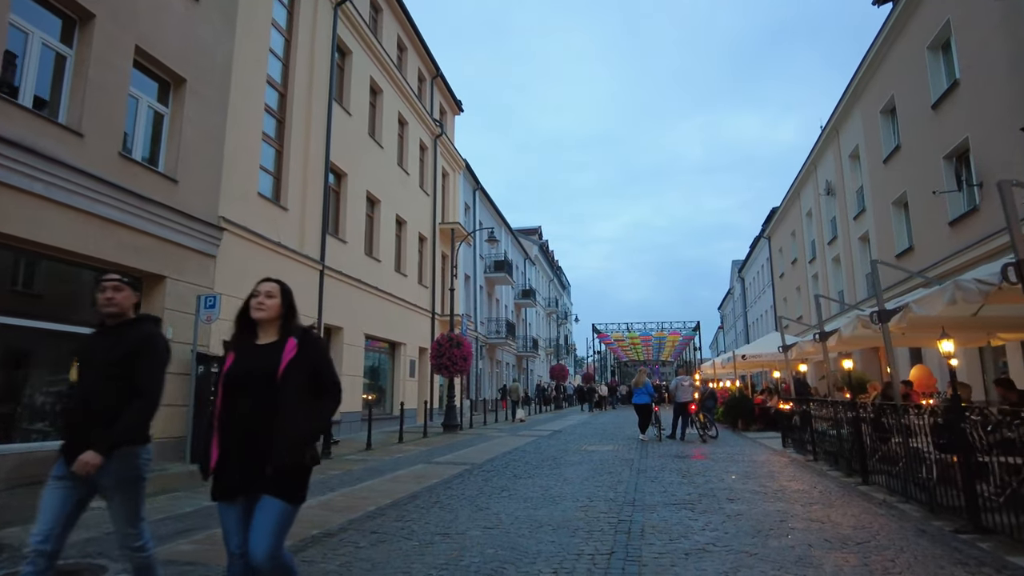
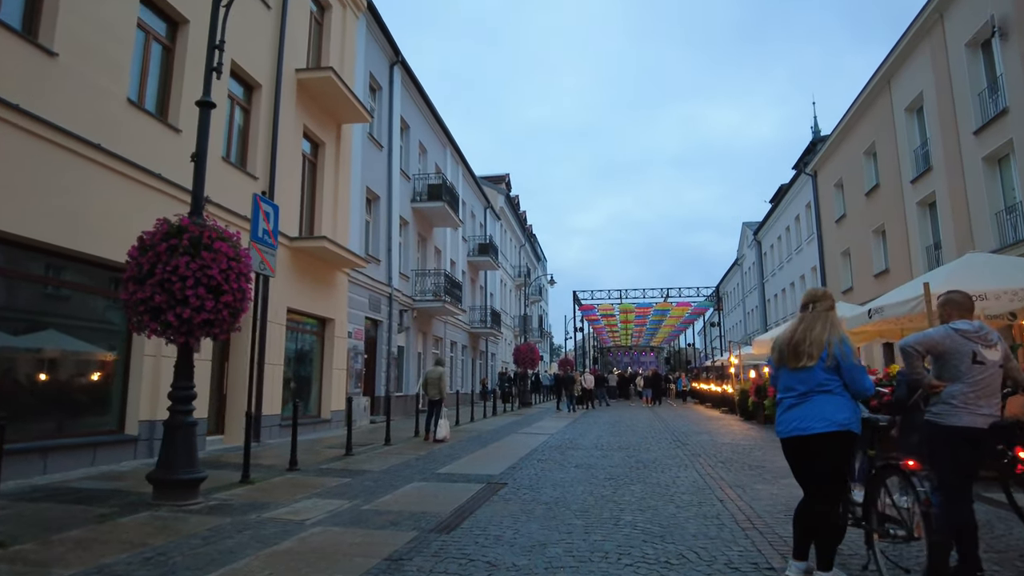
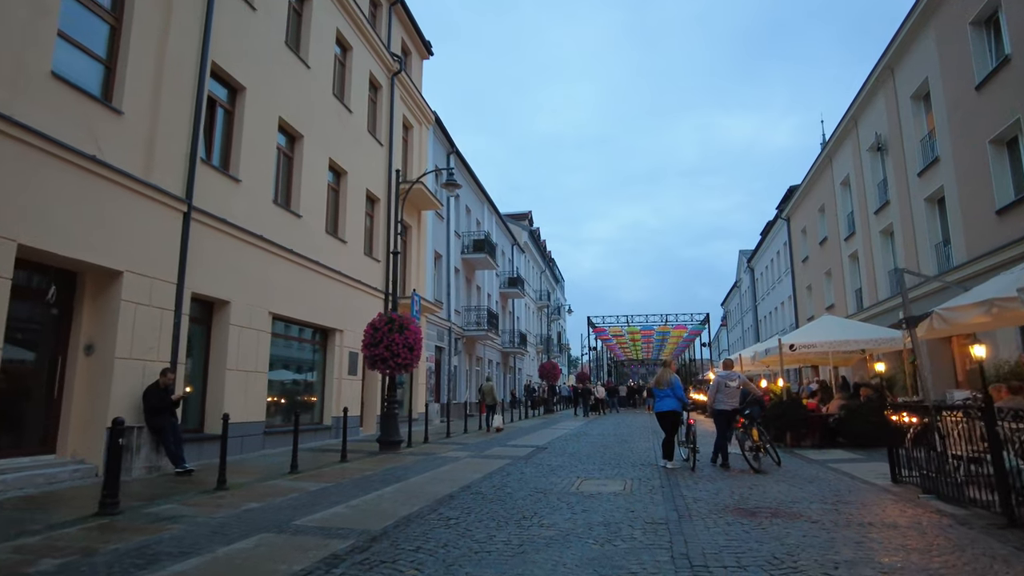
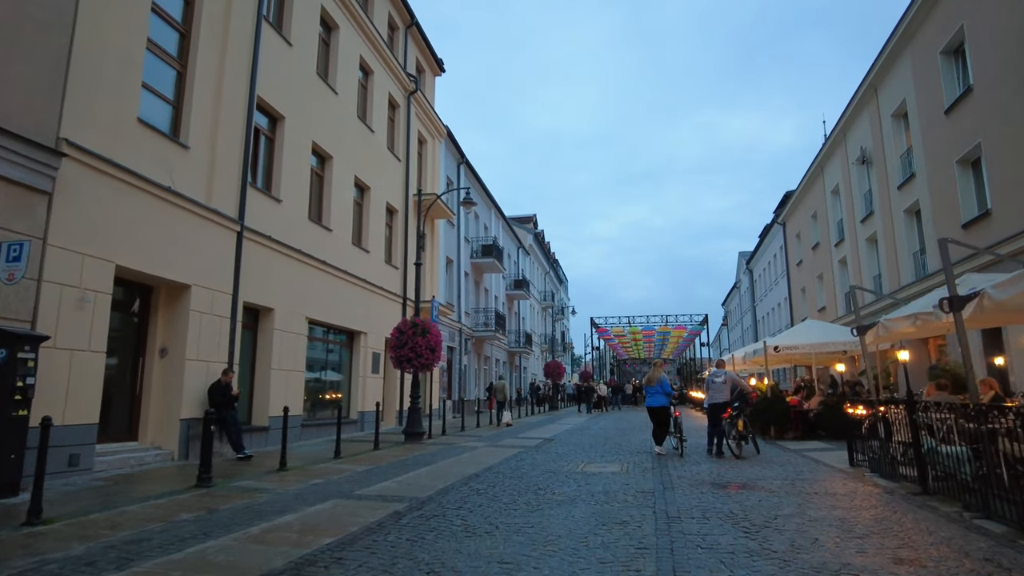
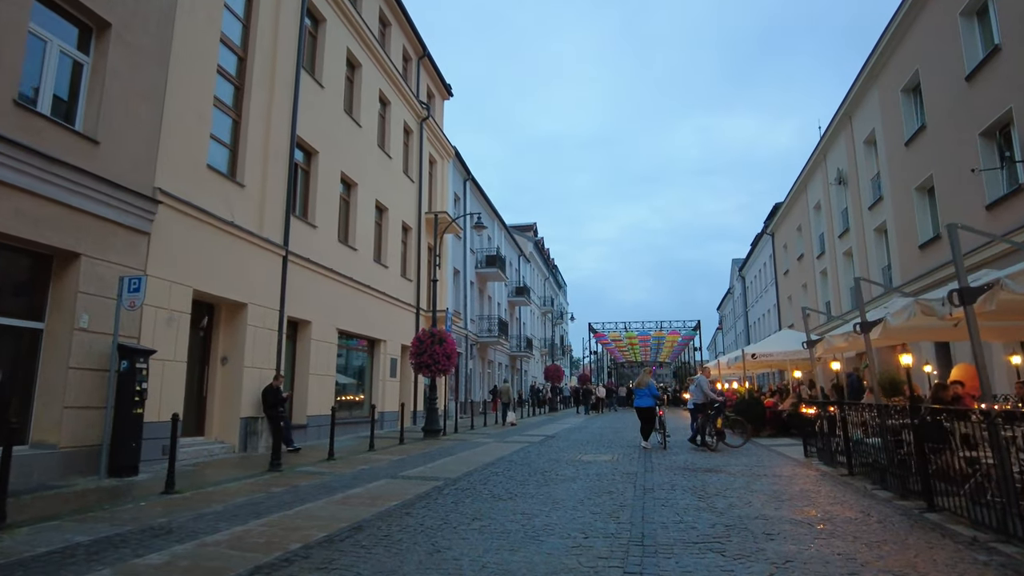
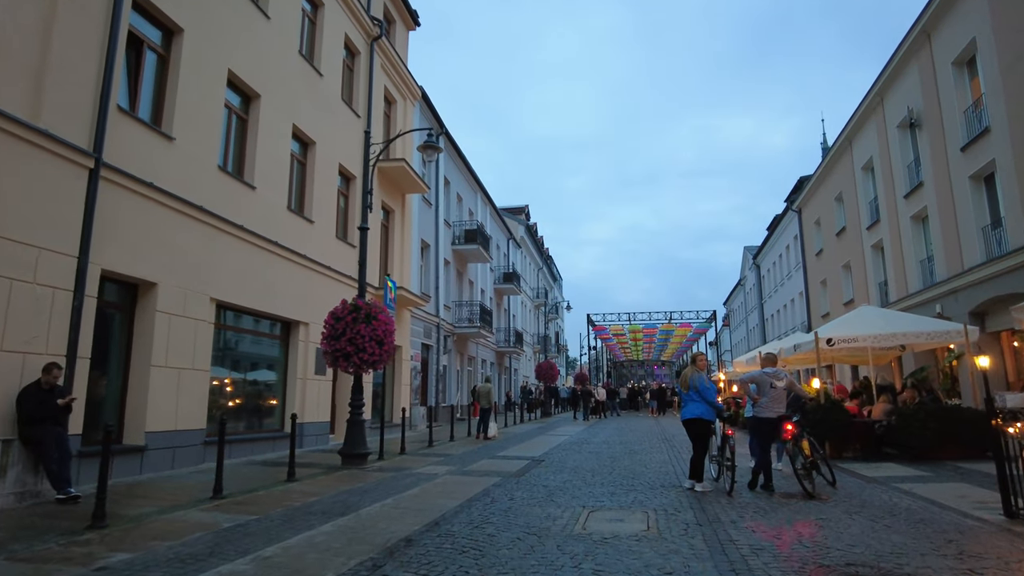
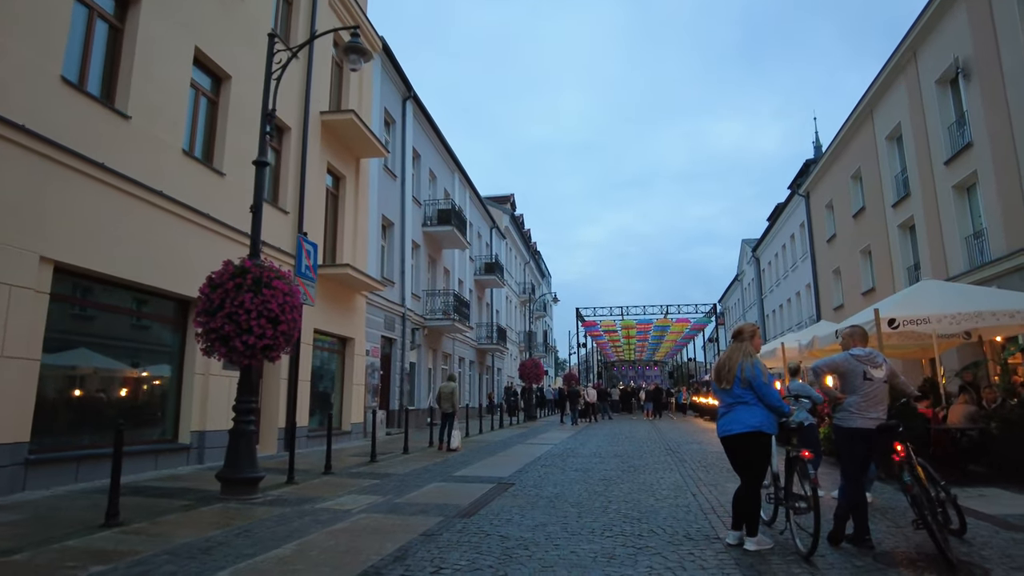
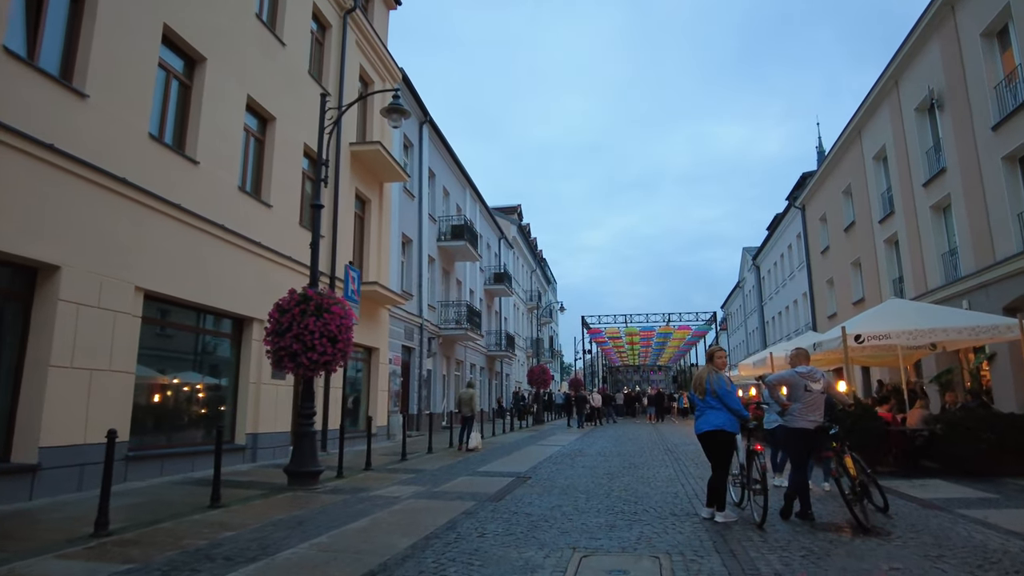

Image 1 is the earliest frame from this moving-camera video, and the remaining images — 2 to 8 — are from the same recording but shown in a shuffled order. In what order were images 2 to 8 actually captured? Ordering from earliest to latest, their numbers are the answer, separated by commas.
5, 4, 3, 6, 8, 7, 2
